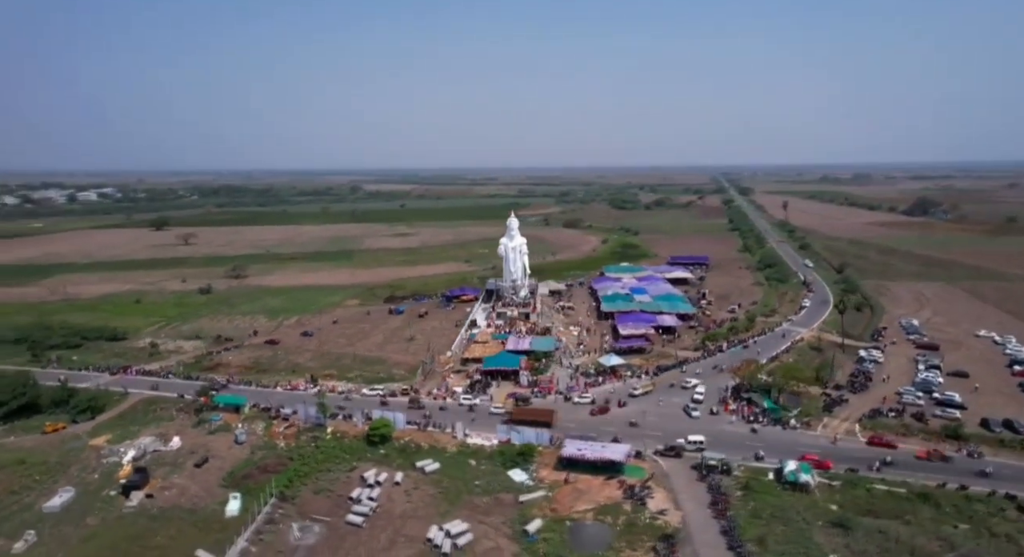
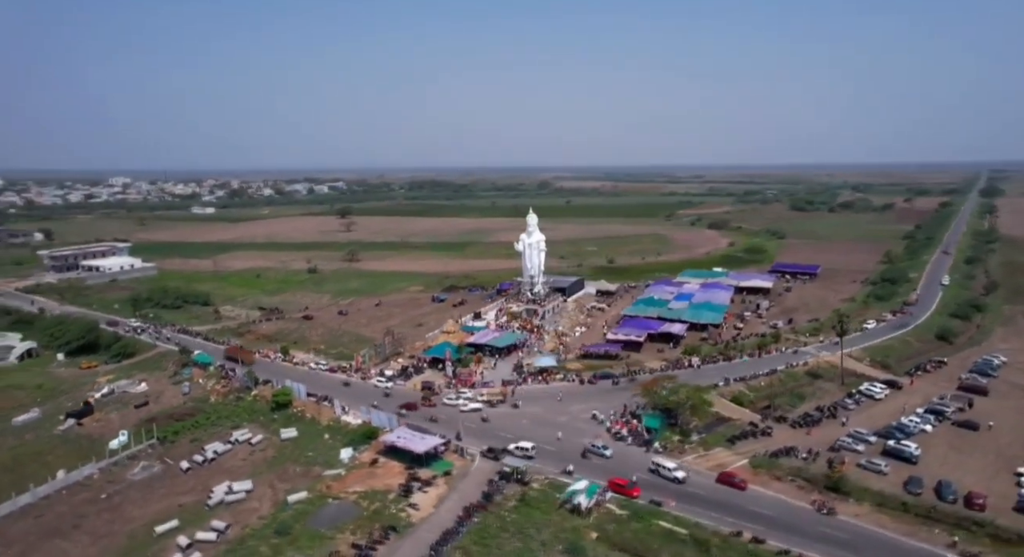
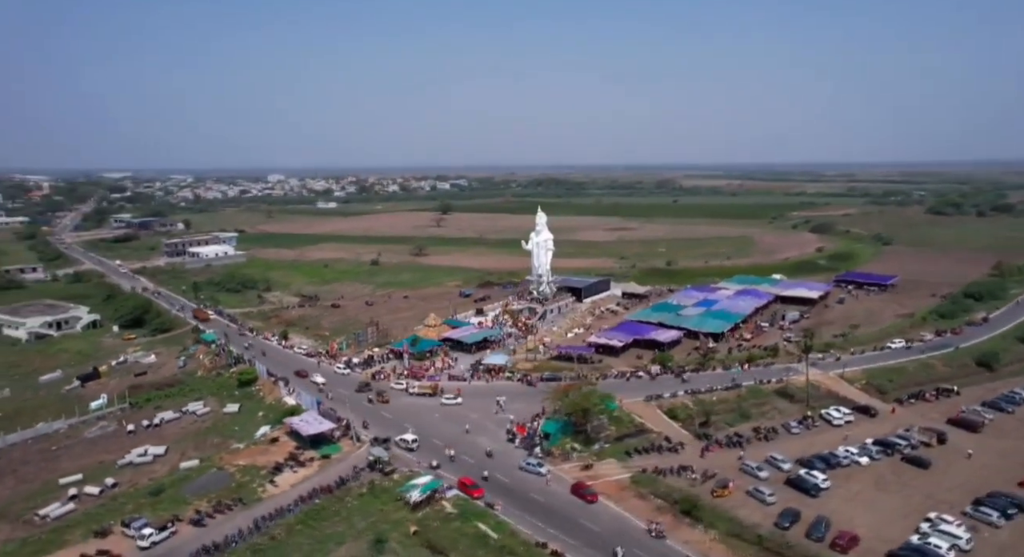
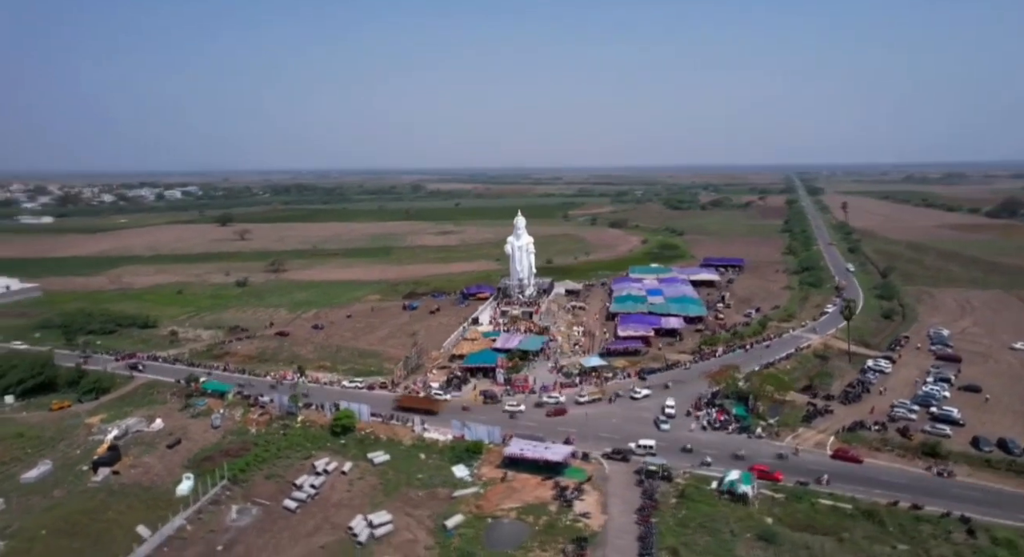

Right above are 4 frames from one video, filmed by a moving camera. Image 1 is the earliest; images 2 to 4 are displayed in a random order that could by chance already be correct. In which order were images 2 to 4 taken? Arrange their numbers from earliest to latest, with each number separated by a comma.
4, 2, 3
